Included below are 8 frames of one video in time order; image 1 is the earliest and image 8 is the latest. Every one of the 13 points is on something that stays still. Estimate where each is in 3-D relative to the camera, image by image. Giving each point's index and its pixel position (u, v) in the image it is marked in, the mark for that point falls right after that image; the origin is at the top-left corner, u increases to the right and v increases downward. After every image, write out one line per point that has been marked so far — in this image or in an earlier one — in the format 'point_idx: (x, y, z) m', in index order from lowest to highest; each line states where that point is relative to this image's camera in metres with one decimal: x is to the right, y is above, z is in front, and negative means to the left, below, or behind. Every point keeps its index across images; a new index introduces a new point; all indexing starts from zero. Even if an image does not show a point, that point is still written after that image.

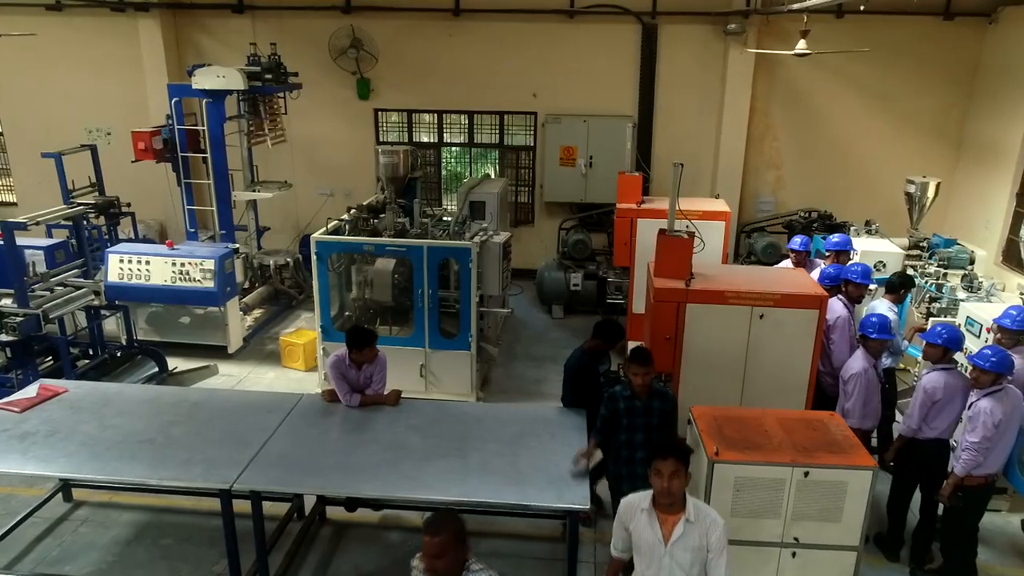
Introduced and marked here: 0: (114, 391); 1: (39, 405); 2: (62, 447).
0: (-1.7, -0.4, +3.8) m
1: (-2.0, -0.5, +3.6) m
2: (-1.7, -0.6, +3.3) m
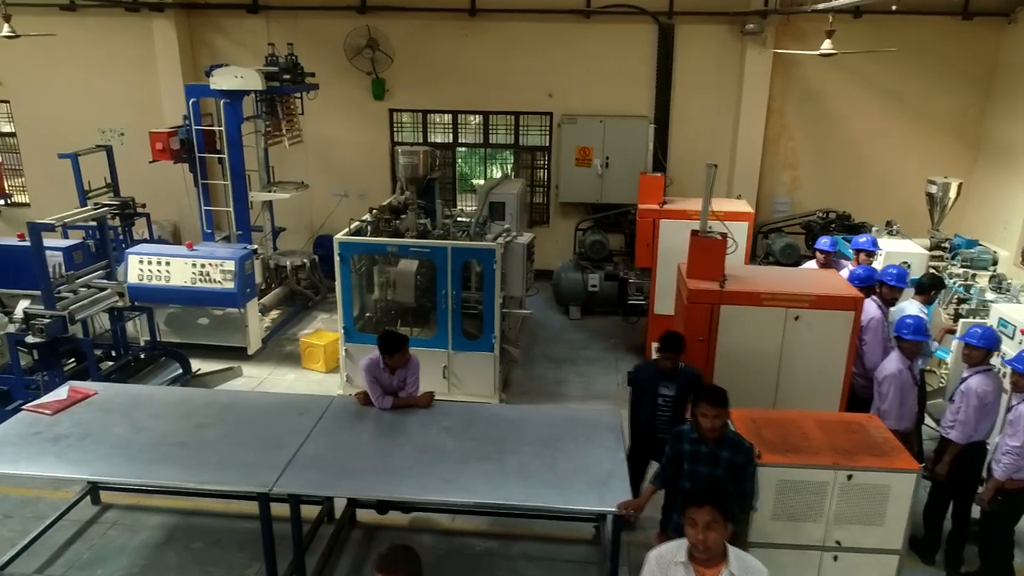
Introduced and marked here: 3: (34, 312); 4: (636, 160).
0: (-1.6, -0.5, +3.8) m
1: (-1.8, -0.5, +3.6) m
2: (-1.5, -0.6, +3.3) m
3: (-2.3, -0.1, +4.2) m
4: (+1.1, +1.1, +7.5) m
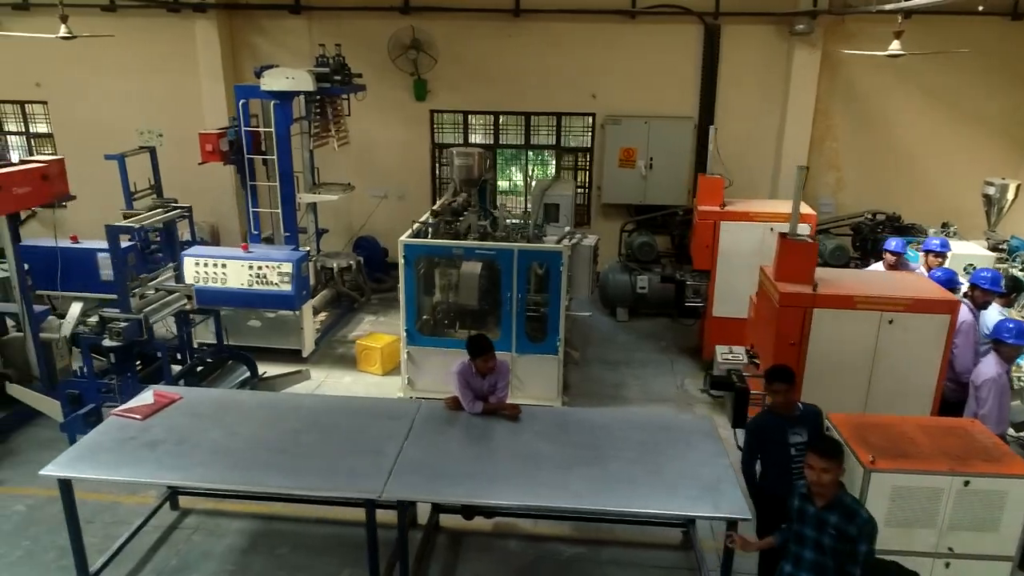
0: (-1.2, -0.5, +3.8) m
1: (-1.4, -0.5, +3.6) m
2: (-1.2, -0.6, +3.2) m
3: (-1.9, -0.1, +4.1) m
4: (+1.4, +1.1, +7.5) m
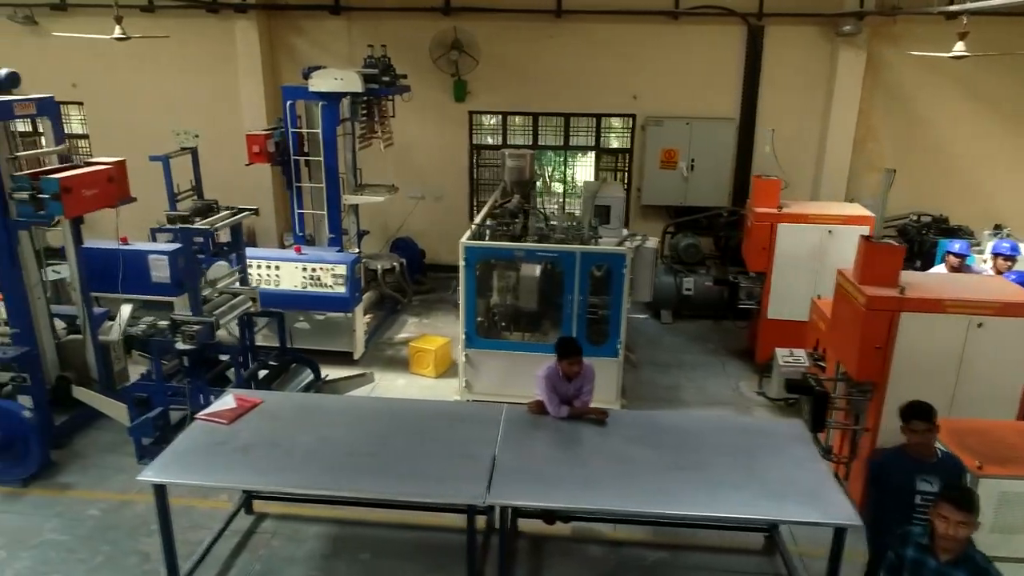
0: (-0.9, -0.5, +3.7) m
1: (-1.1, -0.5, +3.5) m
2: (-0.8, -0.6, +3.2) m
3: (-1.6, -0.1, +4.1) m
4: (+1.8, +1.1, +7.5) m
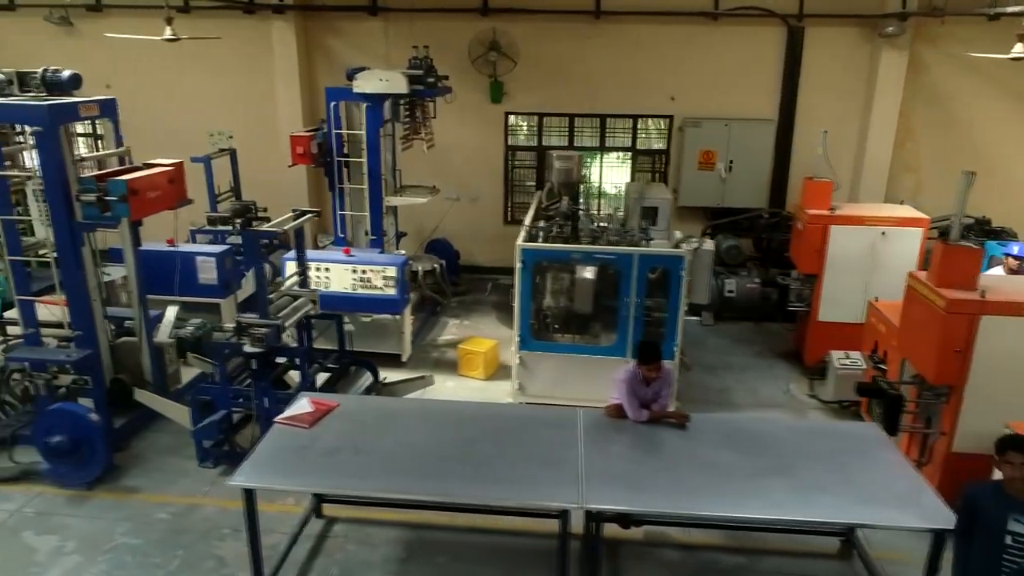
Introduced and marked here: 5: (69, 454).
0: (-0.5, -0.5, +3.7) m
1: (-0.8, -0.5, +3.5) m
2: (-0.5, -0.6, +3.2) m
3: (-1.2, -0.2, +4.1) m
4: (+2.1, +1.1, +7.4) m
5: (-2.1, -0.8, +4.2) m
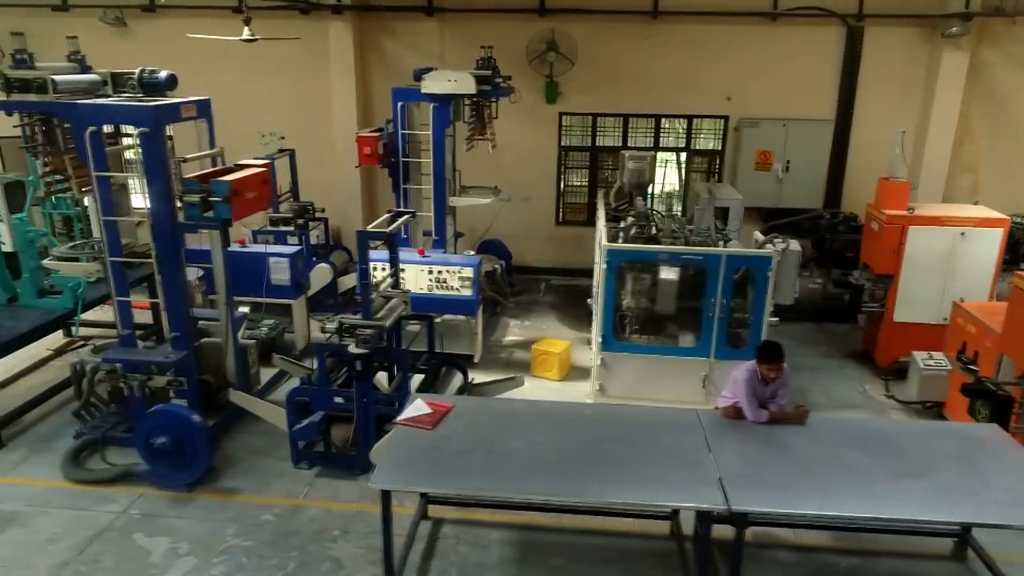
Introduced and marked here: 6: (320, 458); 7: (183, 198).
0: (0.0, -0.5, +3.7) m
1: (-0.3, -0.5, +3.5) m
2: (0.0, -0.7, +3.2) m
3: (-0.7, -0.2, +4.1) m
4: (+2.6, +1.1, +7.4) m
5: (-1.6, -0.8, +4.2) m
6: (-1.0, -0.9, +4.4) m
7: (-1.6, +0.4, +4.1) m
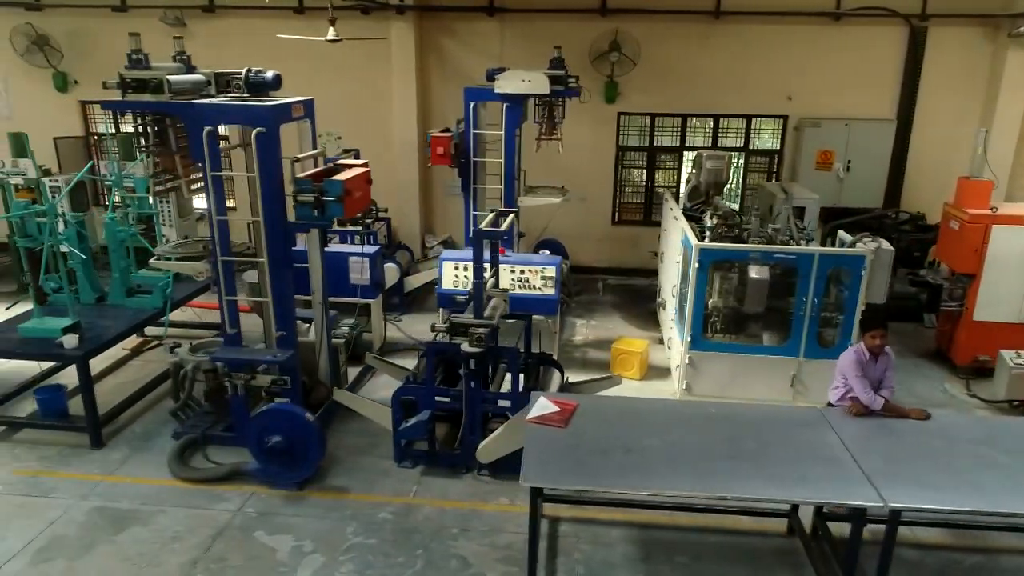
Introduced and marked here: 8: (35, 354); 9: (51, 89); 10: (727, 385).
0: (+0.5, -0.5, +3.7) m
1: (+0.2, -0.5, +3.5) m
2: (+0.5, -0.6, +3.2) m
3: (-0.2, -0.2, +4.1) m
4: (+3.1, +1.1, +7.4) m
5: (-1.1, -0.8, +4.2) m
6: (-0.4, -0.9, +4.5) m
7: (-1.0, +0.4, +4.1) m
8: (-2.5, -0.3, +4.5) m
9: (-4.4, +1.9, +8.3) m
10: (+1.3, -0.6, +5.3) m
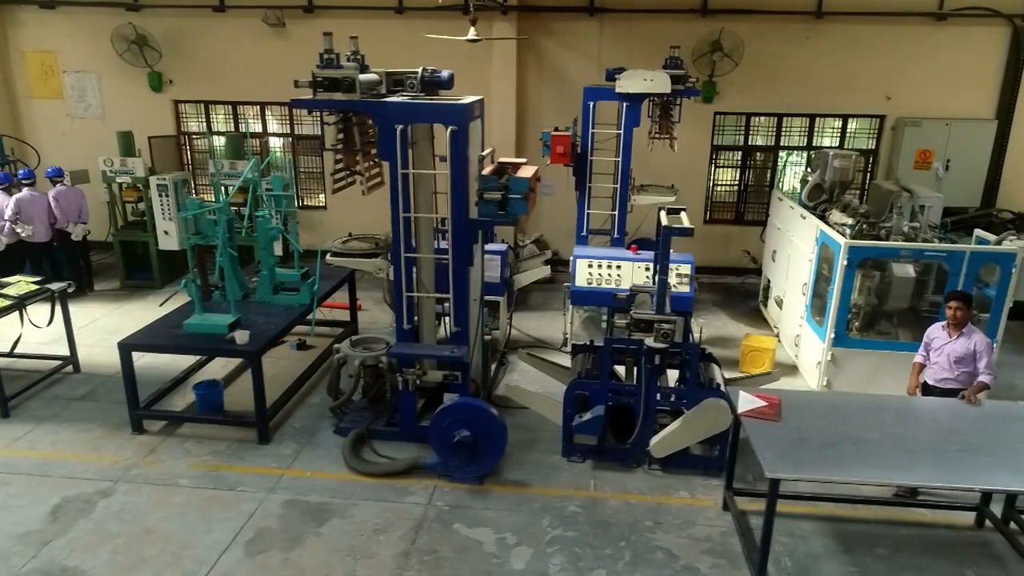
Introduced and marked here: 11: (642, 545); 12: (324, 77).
0: (+1.4, -0.5, +3.8) m
1: (+1.1, -0.5, +3.6) m
2: (+1.4, -0.6, +3.2) m
3: (+0.7, -0.1, +4.2) m
4: (+4.0, +1.1, +7.5) m
5: (-0.2, -0.8, +4.2) m
6: (+0.4, -0.8, +4.5) m
7: (-0.2, +0.4, +4.2) m
8: (-1.6, -0.3, +4.6) m
9: (-3.5, +1.9, +8.3) m
10: (+2.2, -0.6, +5.3) m
11: (+0.6, -1.1, +3.8) m
12: (-0.9, +1.0, +4.1) m
